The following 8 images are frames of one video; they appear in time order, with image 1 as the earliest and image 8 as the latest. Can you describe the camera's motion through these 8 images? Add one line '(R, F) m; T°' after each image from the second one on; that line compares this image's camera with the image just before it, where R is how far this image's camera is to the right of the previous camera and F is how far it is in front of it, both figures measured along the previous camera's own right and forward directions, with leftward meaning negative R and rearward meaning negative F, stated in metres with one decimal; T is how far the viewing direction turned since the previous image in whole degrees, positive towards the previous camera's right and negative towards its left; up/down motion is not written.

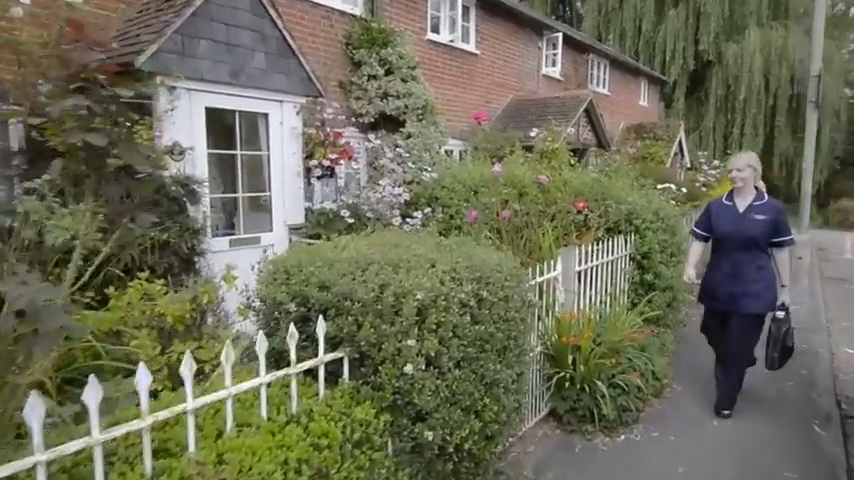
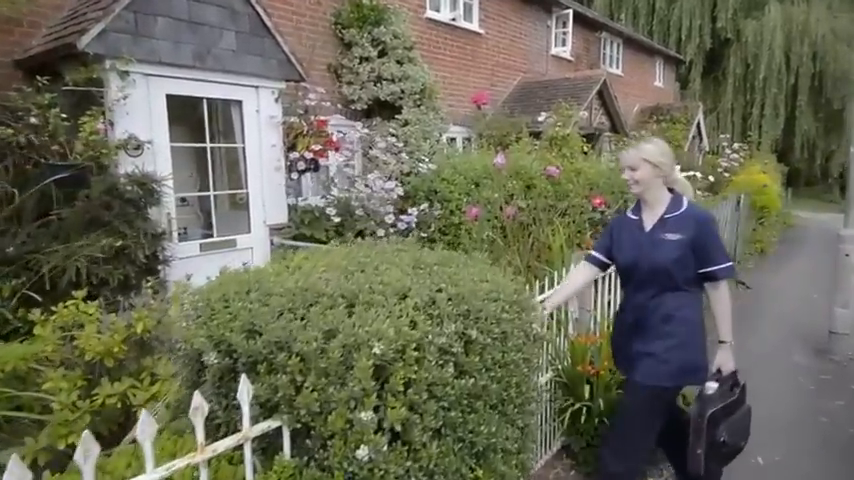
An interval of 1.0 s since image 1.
(+0.1, +0.6) m; -1°
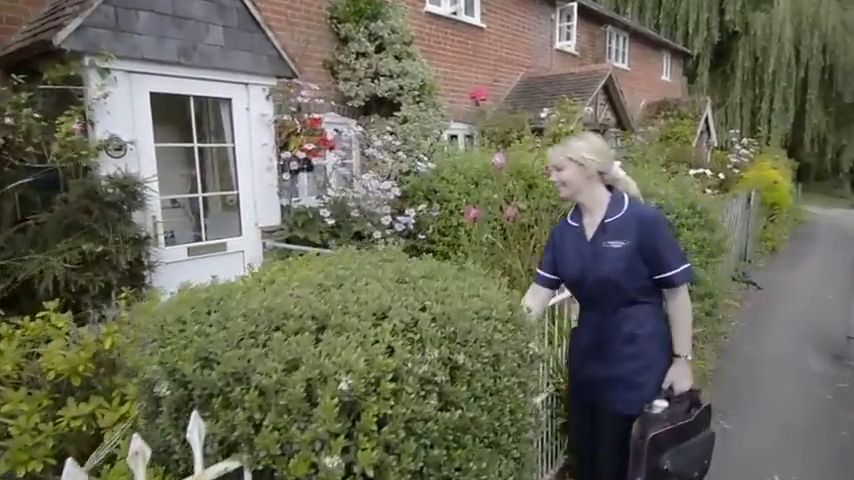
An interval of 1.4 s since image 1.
(+0.1, +0.2) m; -1°
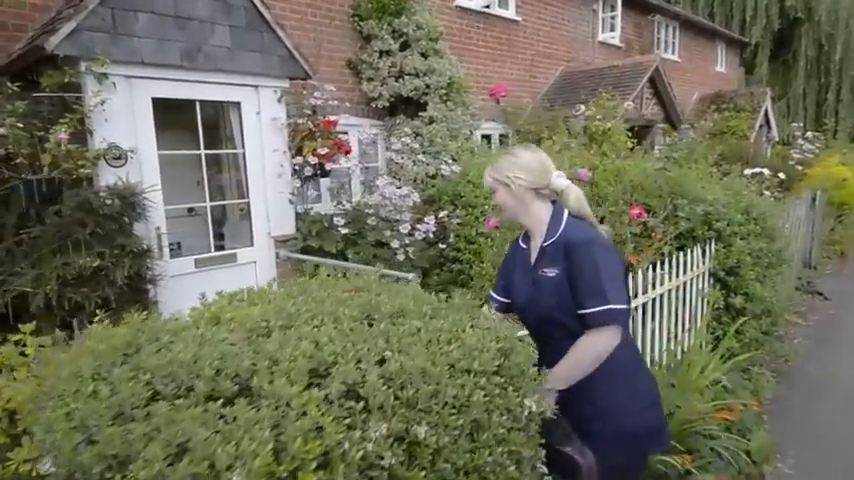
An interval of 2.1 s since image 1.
(+0.2, +0.4) m; -5°
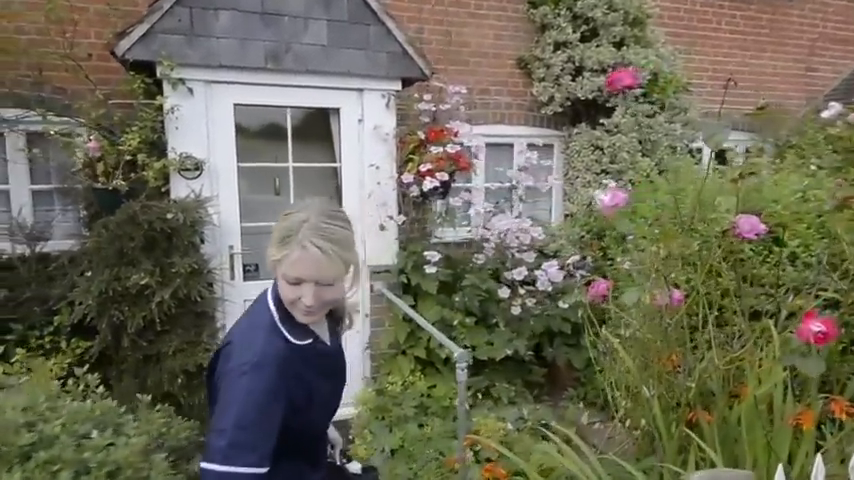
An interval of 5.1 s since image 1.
(+0.9, +1.4) m; -27°
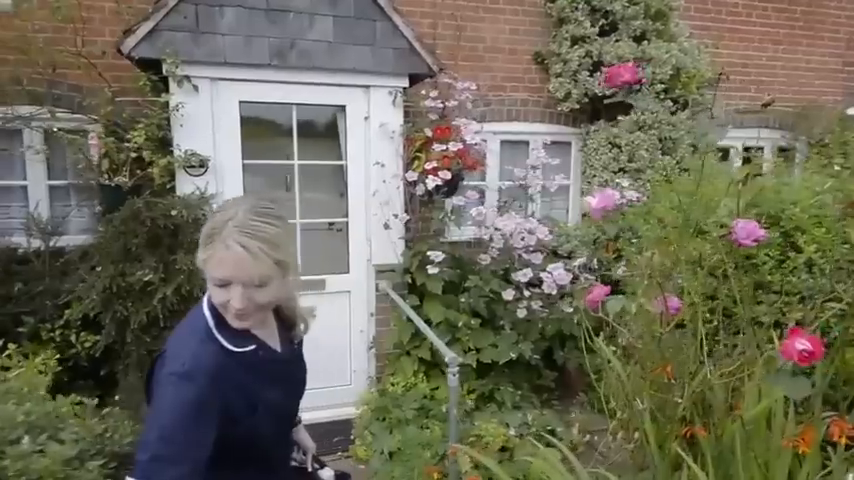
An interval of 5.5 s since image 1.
(+0.2, +0.1) m; -3°
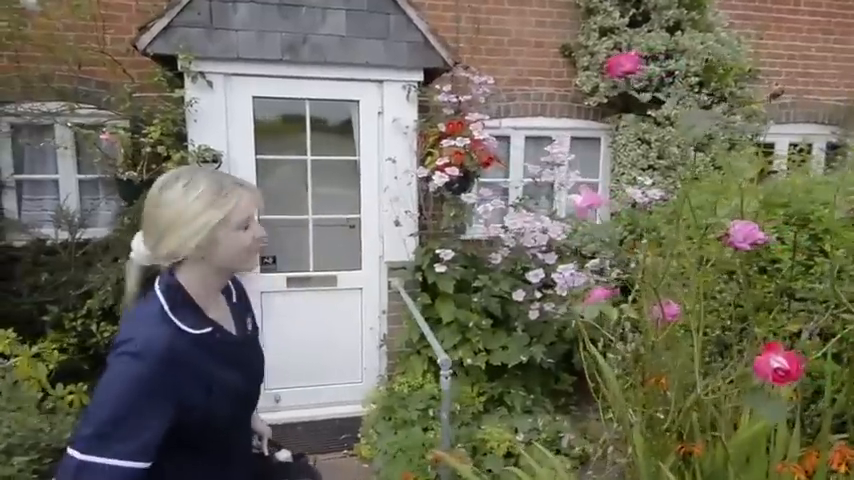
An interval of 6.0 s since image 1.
(+0.2, +0.1) m; -5°
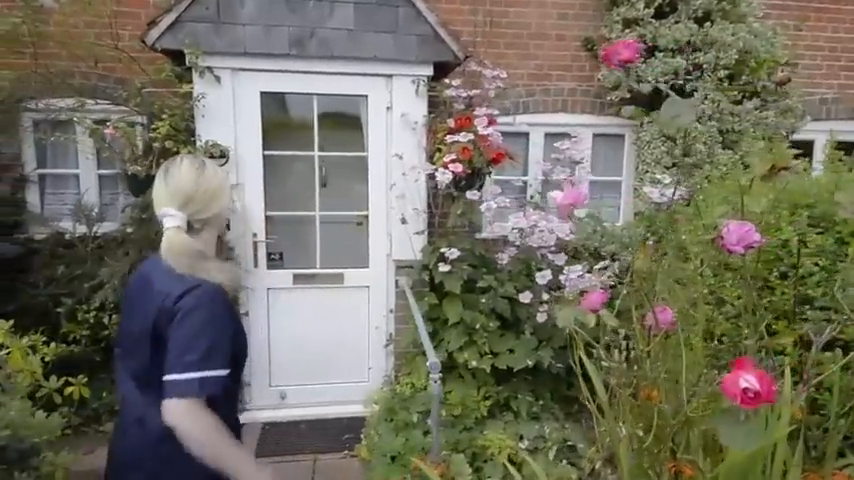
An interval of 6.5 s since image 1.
(+0.2, +0.1) m; -4°
